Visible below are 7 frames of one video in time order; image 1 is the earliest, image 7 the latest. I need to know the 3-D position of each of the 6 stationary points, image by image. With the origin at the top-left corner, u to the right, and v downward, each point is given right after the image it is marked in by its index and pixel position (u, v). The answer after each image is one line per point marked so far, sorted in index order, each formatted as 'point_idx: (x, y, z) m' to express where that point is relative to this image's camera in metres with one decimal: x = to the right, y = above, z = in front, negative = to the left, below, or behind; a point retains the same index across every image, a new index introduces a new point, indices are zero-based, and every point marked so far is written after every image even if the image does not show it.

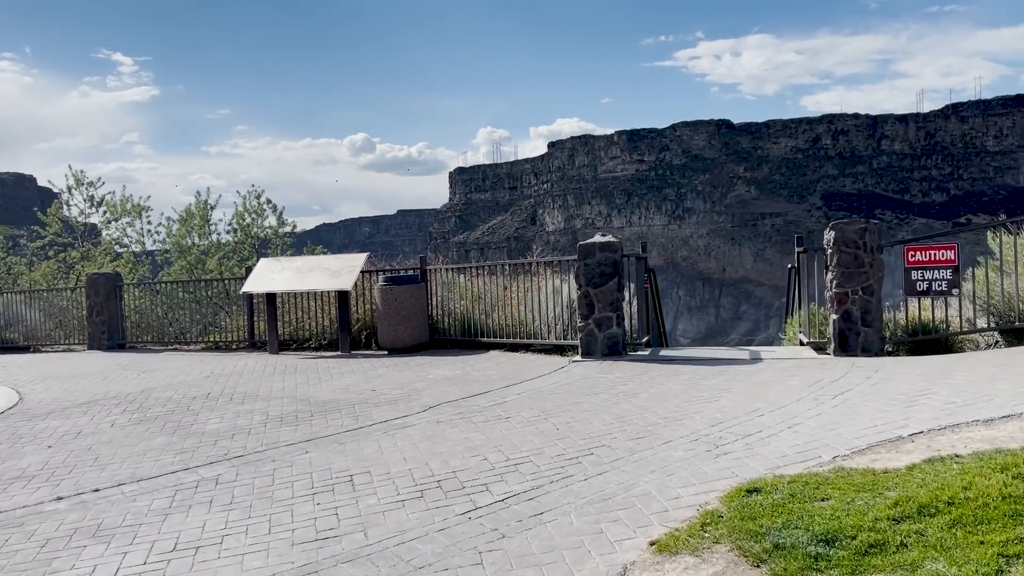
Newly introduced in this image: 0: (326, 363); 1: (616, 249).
0: (-2.4, -1.0, +10.7) m
1: (+1.1, +0.4, +8.9) m
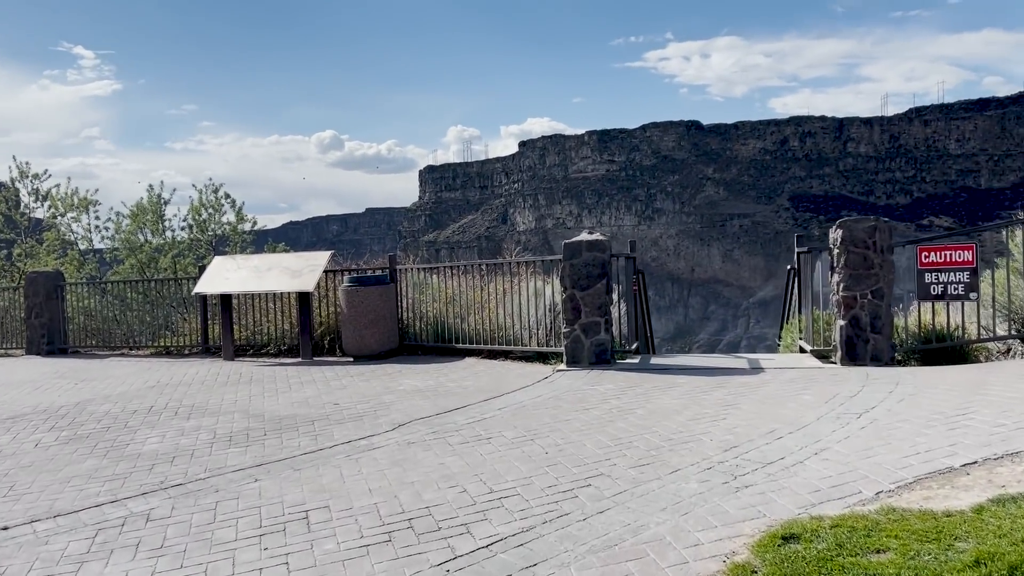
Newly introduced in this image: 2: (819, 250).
0: (-2.6, -1.0, +9.8) m
1: (+0.9, +0.4, +8.2) m
2: (+2.9, +0.4, +8.0) m
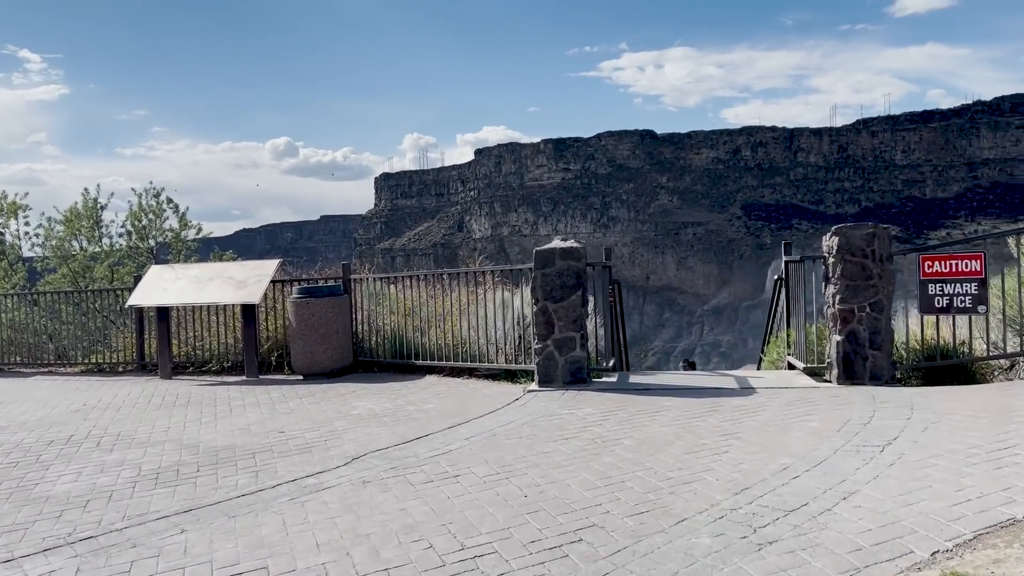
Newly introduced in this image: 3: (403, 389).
0: (-3.0, -1.1, +8.9) m
1: (+0.6, +0.3, +7.4) m
2: (+2.6, +0.3, +7.4) m
3: (-1.1, -1.0, +8.2) m
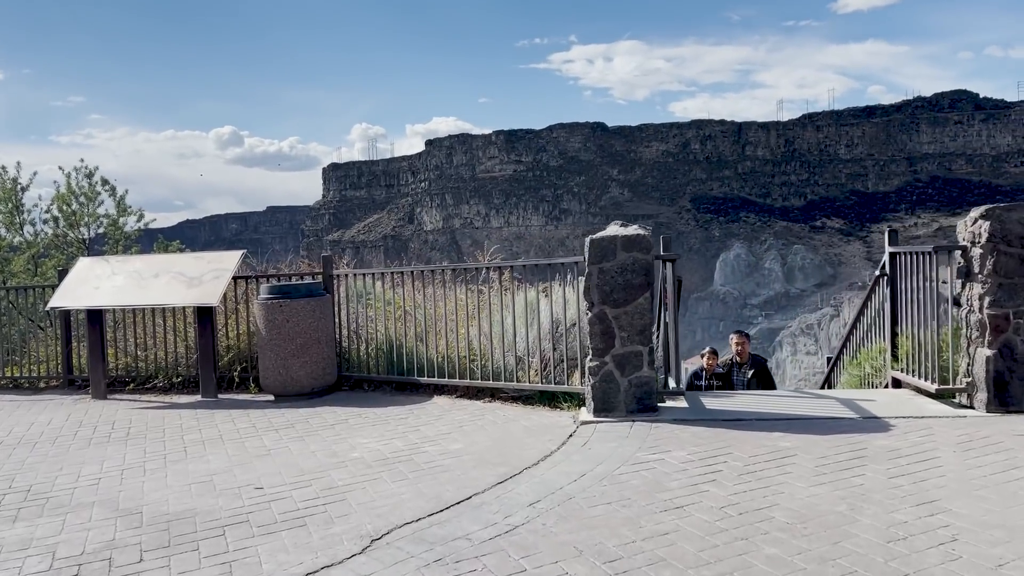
0: (-2.8, -1.1, +7.0) m
1: (+0.9, +0.3, +5.7) m
2: (+3.0, +0.3, +5.8) m
3: (-0.8, -1.0, +6.4) m
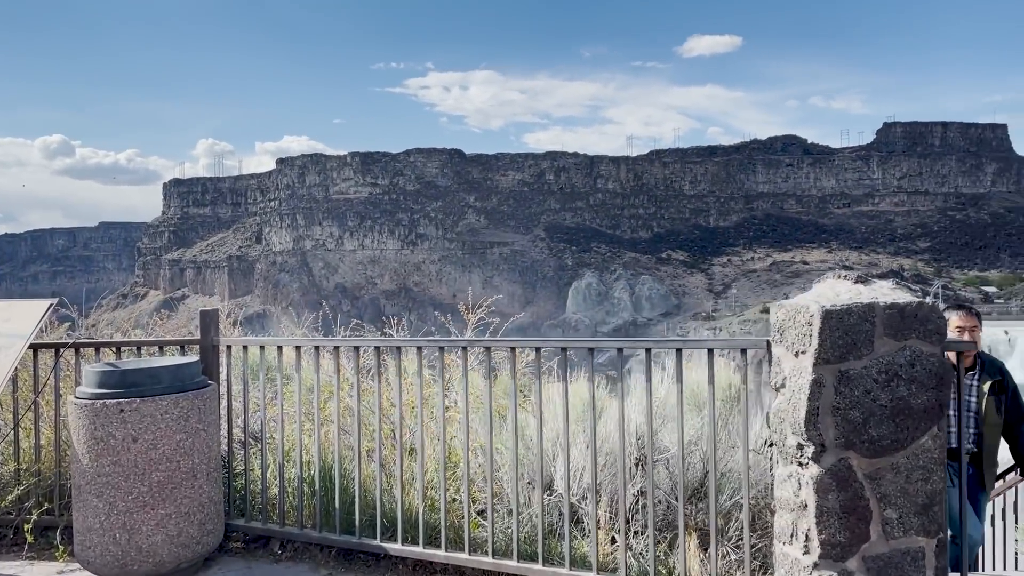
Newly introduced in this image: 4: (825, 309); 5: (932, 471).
0: (-2.5, -1.5, +3.3) m
1: (+1.4, -0.1, +2.8) m
2: (+3.4, -0.2, +3.2) m
3: (-0.4, -1.4, +3.1) m
4: (+1.0, -0.1, +2.7) m
5: (+1.4, -0.6, +2.7) m
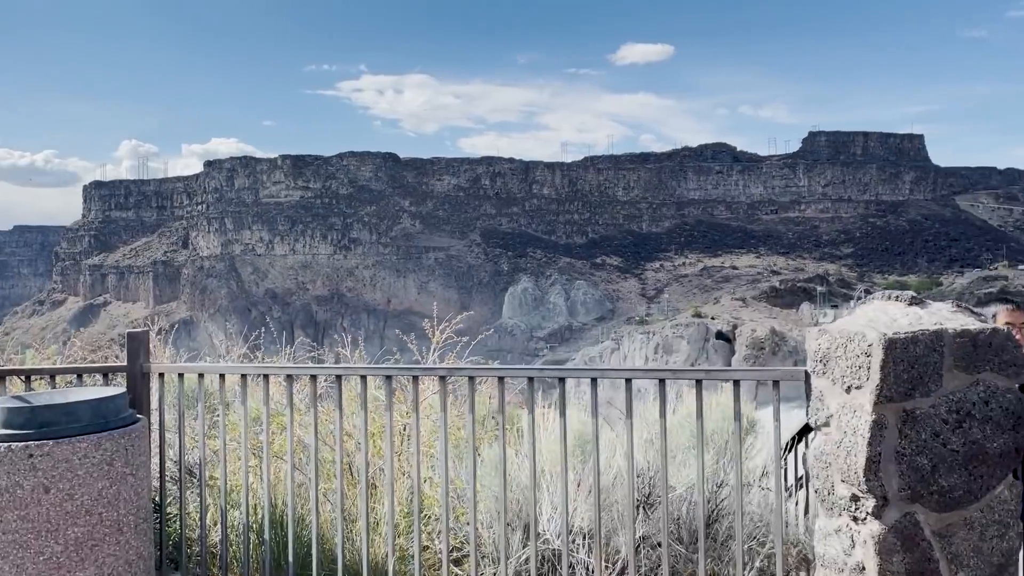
0: (-2.5, -1.6, +2.6) m
1: (+1.4, -0.2, +2.4) m
2: (+3.4, -0.3, +3.0) m
3: (-0.4, -1.5, +2.6) m
4: (+1.0, -0.1, +2.3) m
5: (+1.4, -0.7, +2.4) m
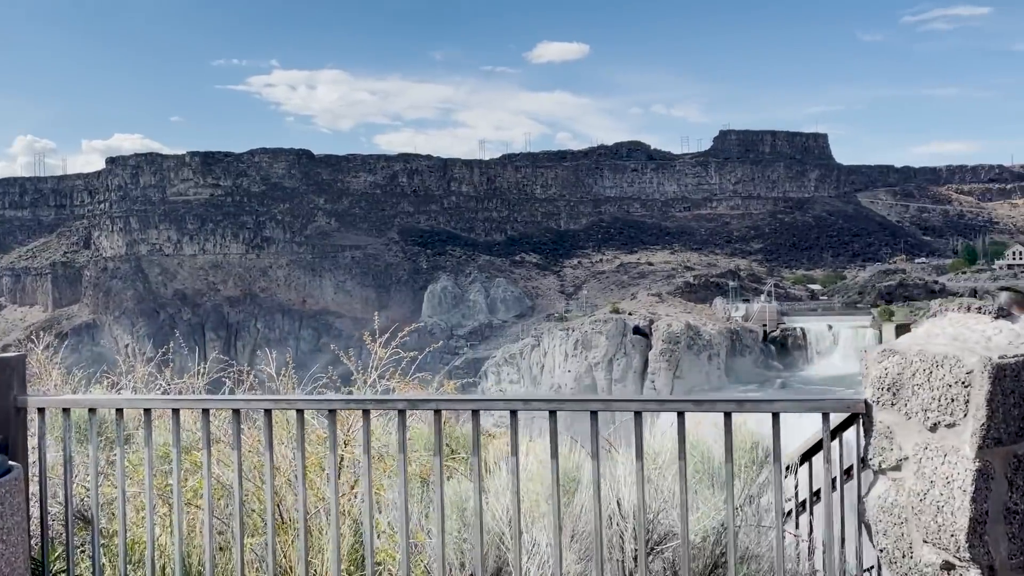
0: (-2.5, -1.6, +1.8) m
1: (+1.4, -0.2, +1.9) m
2: (+3.3, -0.3, +2.7) m
3: (-0.4, -1.5, +2.0) m
4: (+1.0, -0.2, +1.8) m
5: (+1.4, -0.7, +1.9) m
